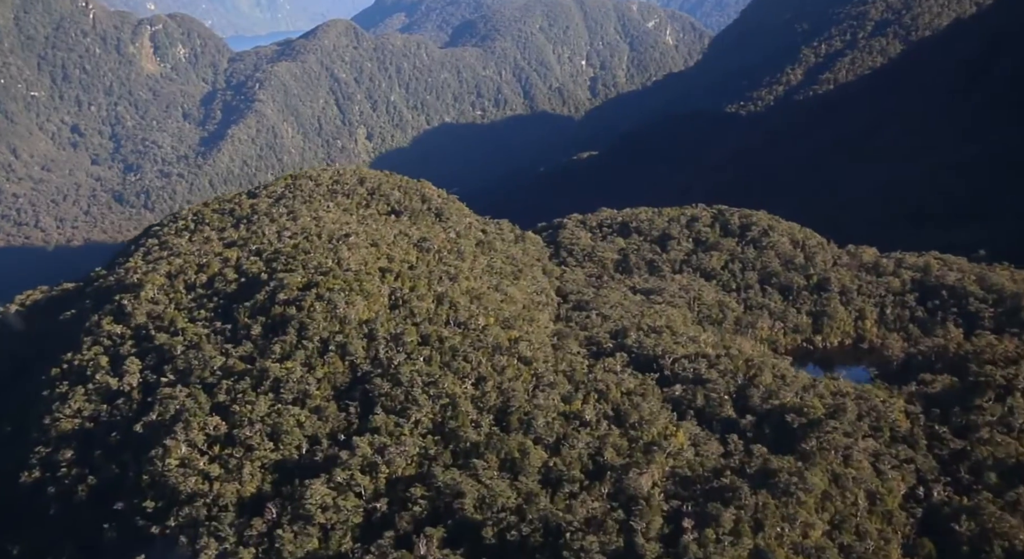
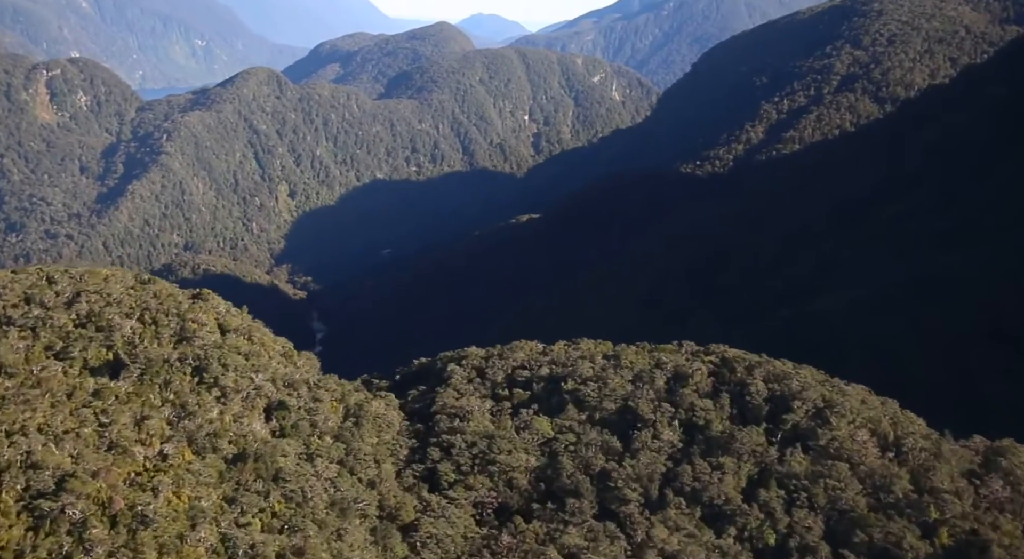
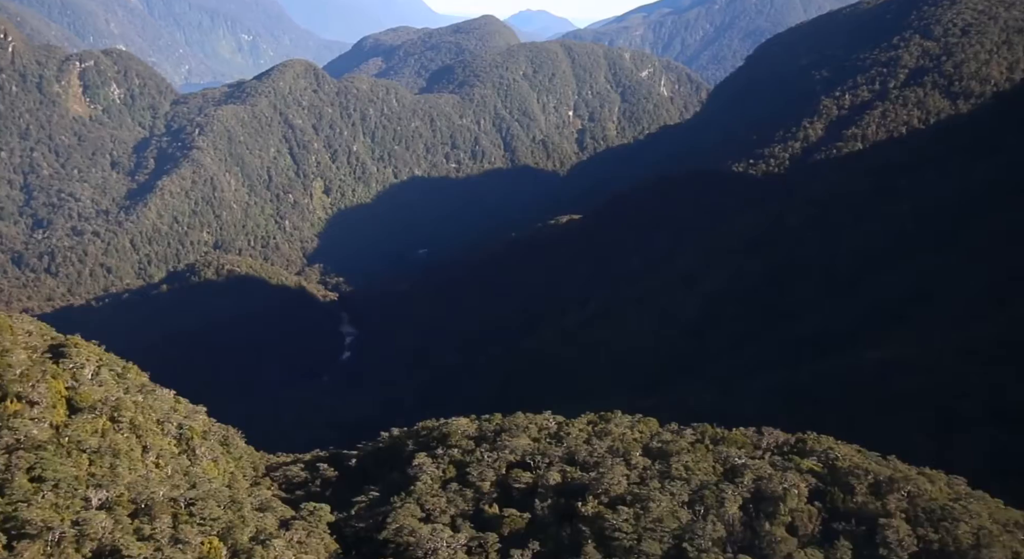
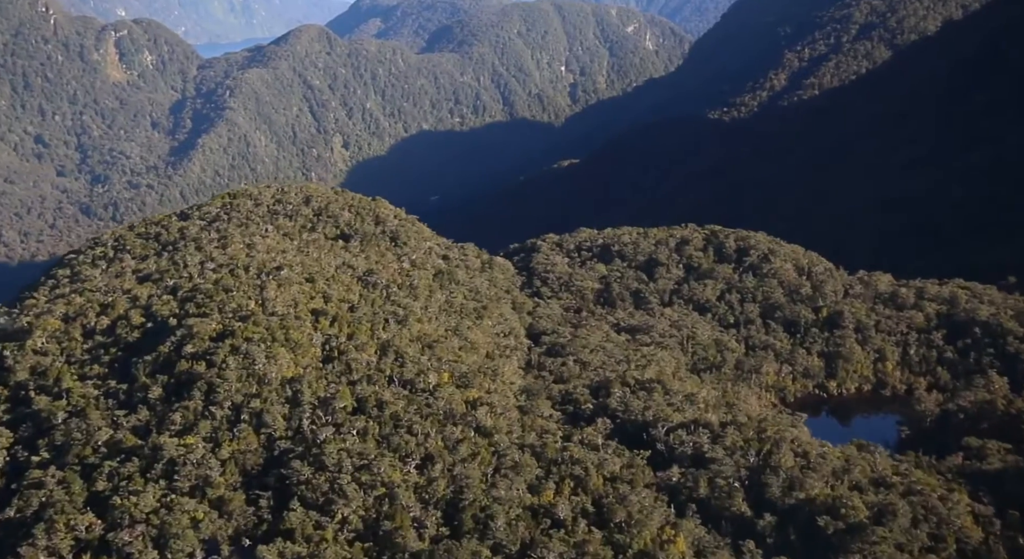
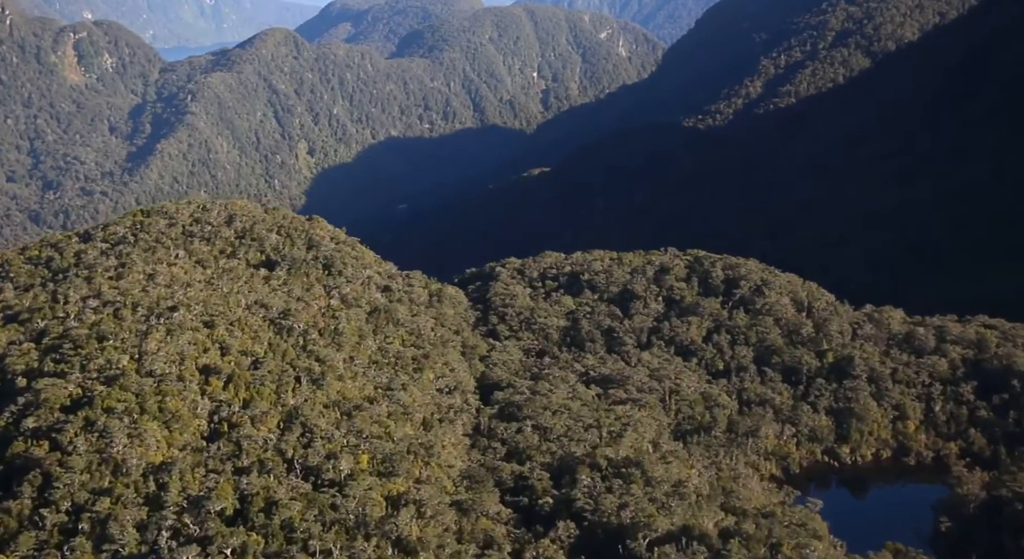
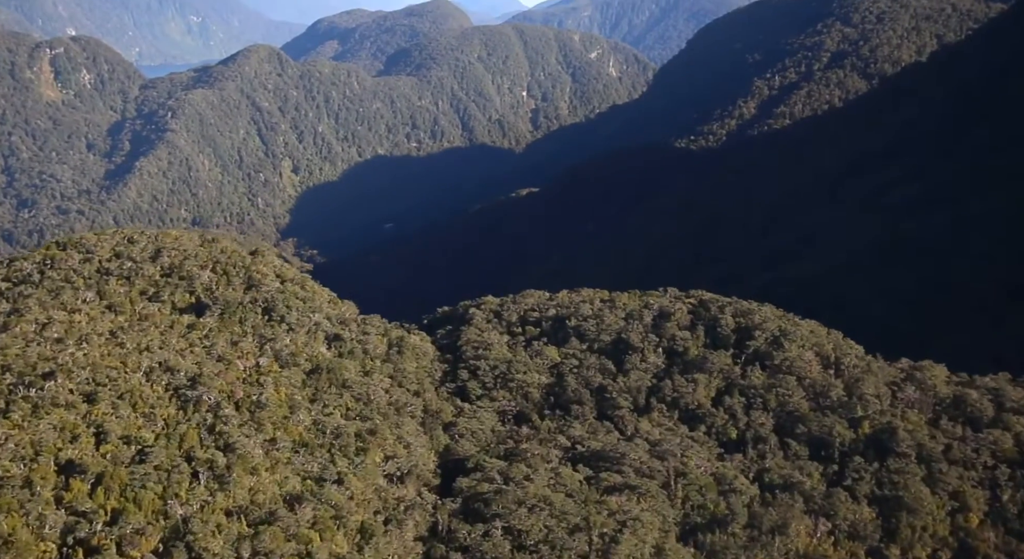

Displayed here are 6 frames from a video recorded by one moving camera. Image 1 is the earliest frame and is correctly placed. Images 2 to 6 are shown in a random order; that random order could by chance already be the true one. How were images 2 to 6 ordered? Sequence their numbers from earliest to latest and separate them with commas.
4, 5, 6, 2, 3
